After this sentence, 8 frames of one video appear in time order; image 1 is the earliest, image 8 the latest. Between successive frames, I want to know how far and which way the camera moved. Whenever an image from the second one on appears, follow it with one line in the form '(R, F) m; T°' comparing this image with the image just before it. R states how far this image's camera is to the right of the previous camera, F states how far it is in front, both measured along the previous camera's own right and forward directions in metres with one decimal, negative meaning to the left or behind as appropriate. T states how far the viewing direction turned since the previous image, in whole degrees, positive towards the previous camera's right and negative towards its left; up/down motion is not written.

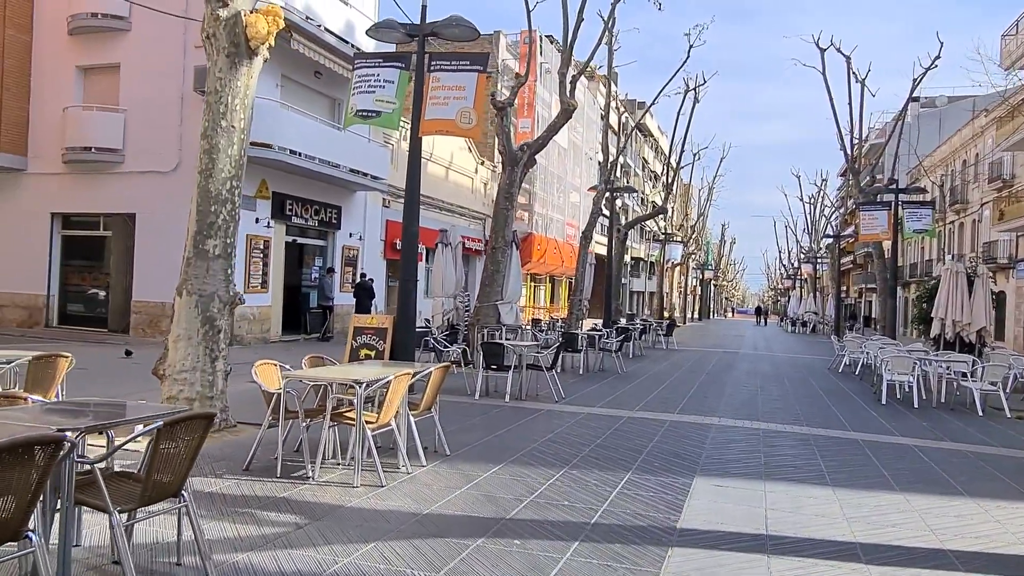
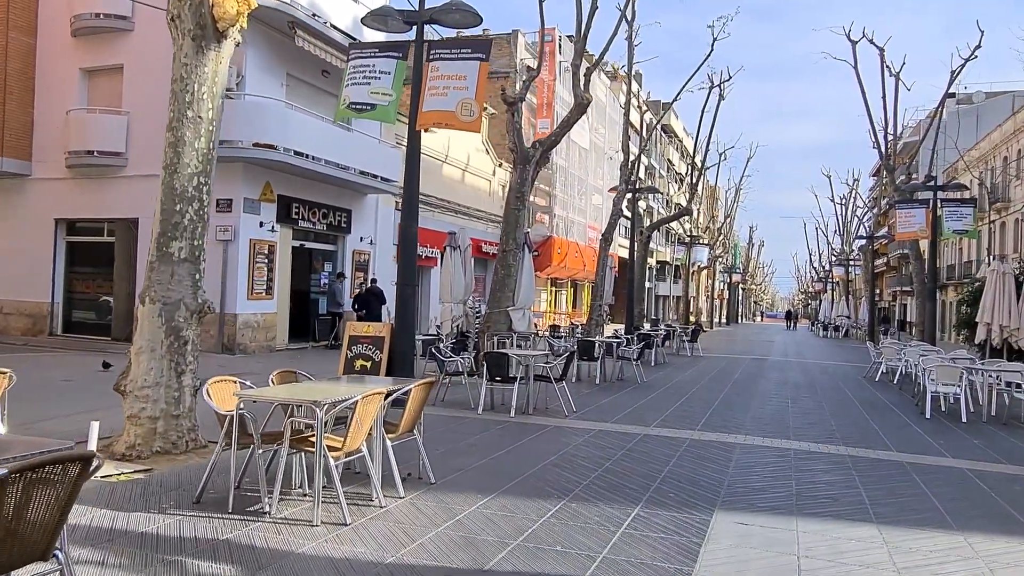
(+0.3, +0.8) m; -2°
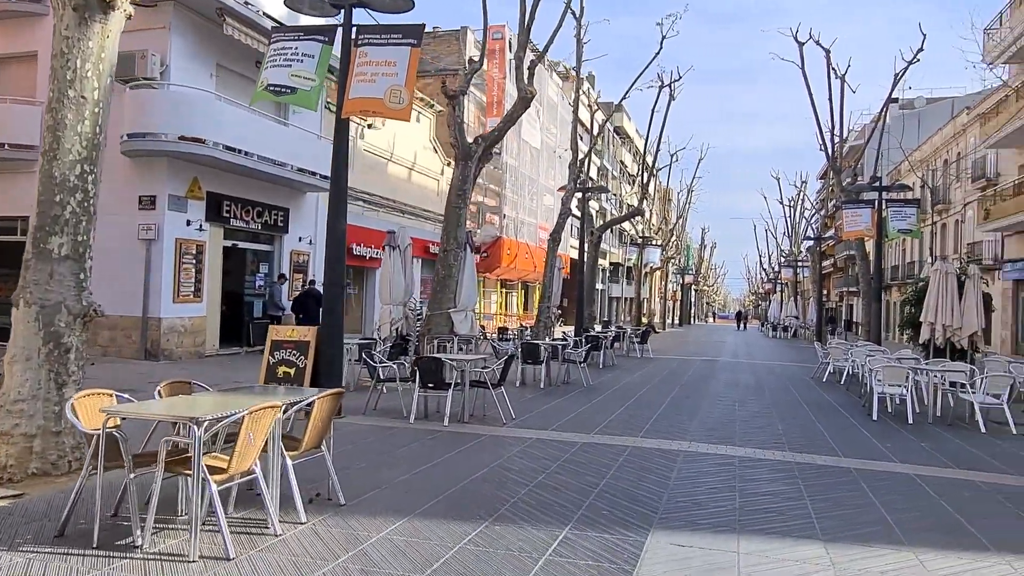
(+0.3, +0.6) m; +3°
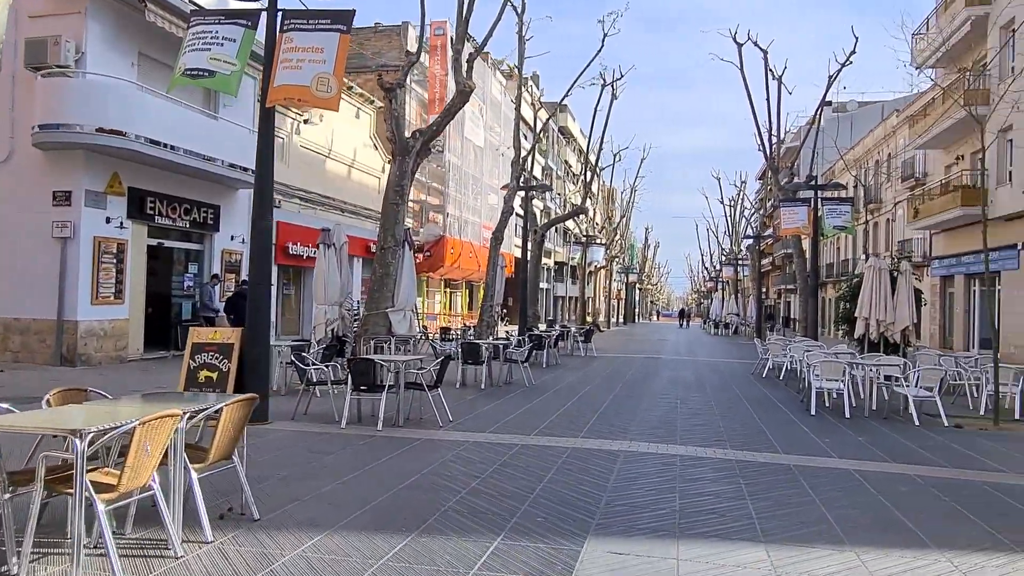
(+0.1, +0.3) m; +4°
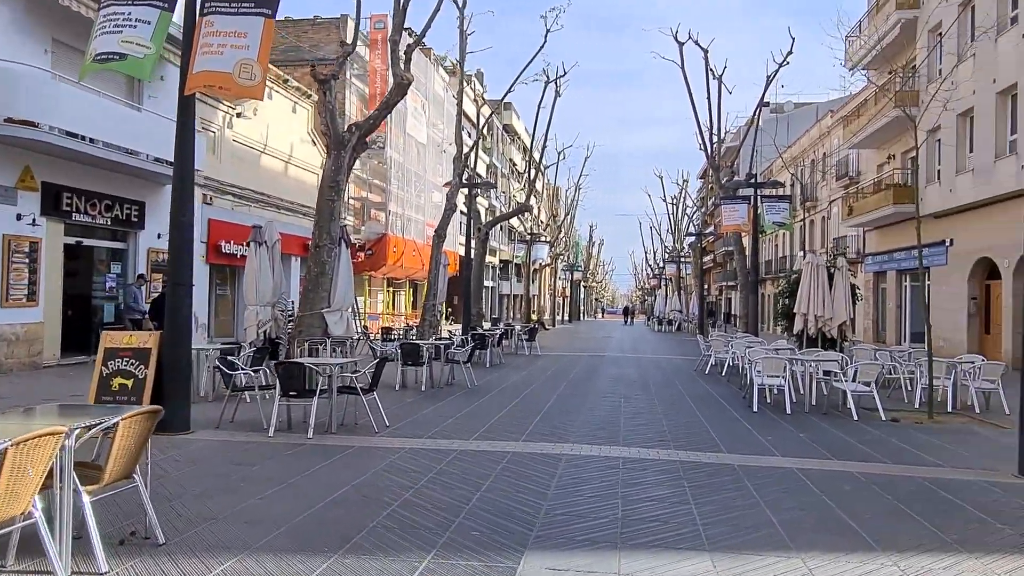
(+0.1, +0.3) m; +4°
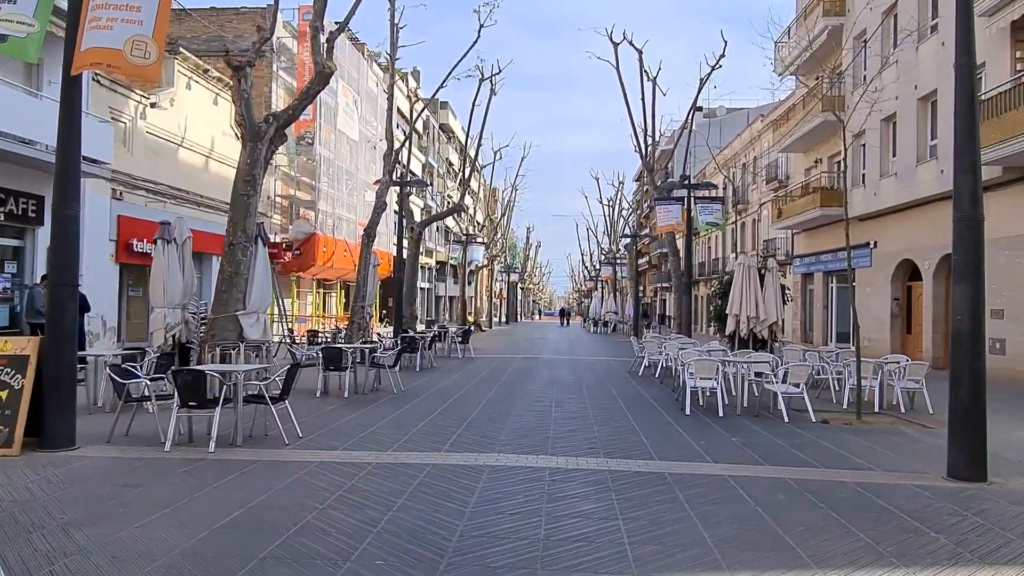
(+0.2, +0.5) m; +5°
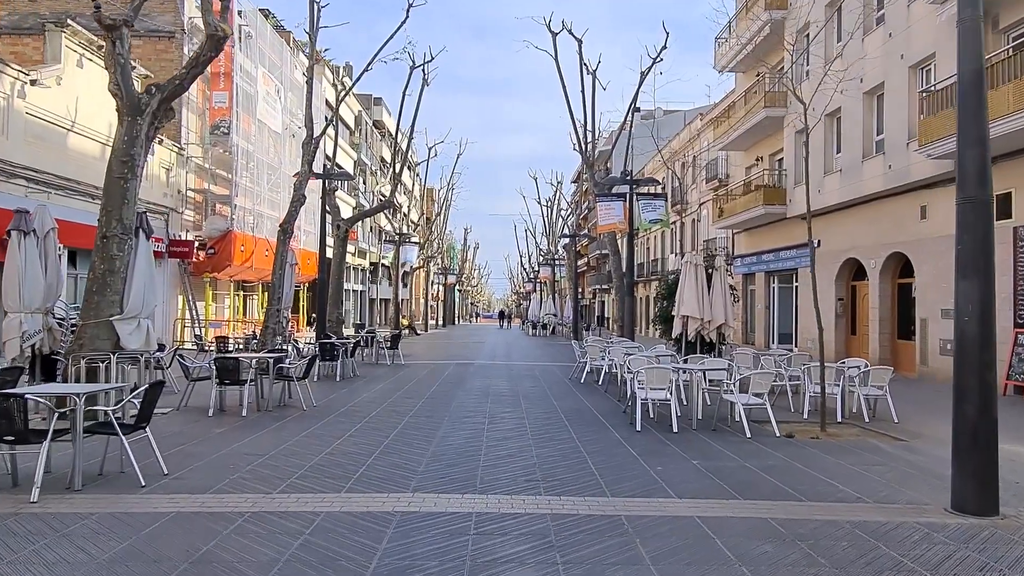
(+0.2, +1.5) m; +5°
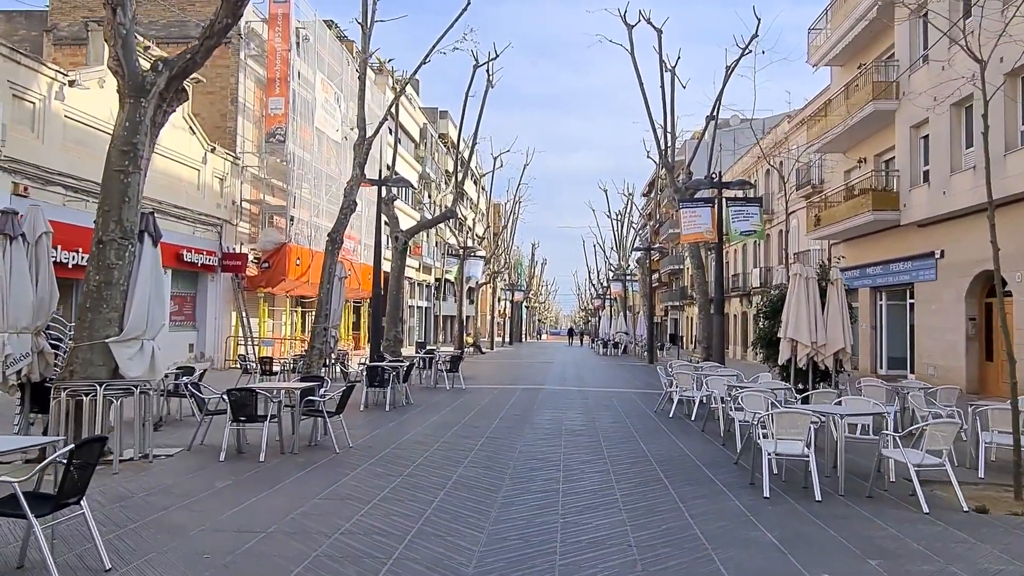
(-0.2, +2.2) m; -5°
